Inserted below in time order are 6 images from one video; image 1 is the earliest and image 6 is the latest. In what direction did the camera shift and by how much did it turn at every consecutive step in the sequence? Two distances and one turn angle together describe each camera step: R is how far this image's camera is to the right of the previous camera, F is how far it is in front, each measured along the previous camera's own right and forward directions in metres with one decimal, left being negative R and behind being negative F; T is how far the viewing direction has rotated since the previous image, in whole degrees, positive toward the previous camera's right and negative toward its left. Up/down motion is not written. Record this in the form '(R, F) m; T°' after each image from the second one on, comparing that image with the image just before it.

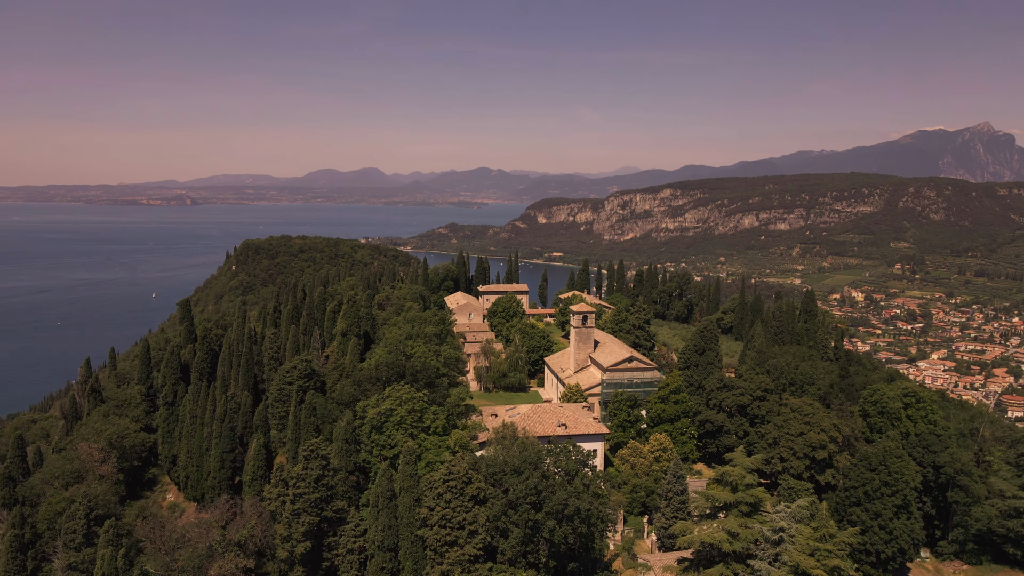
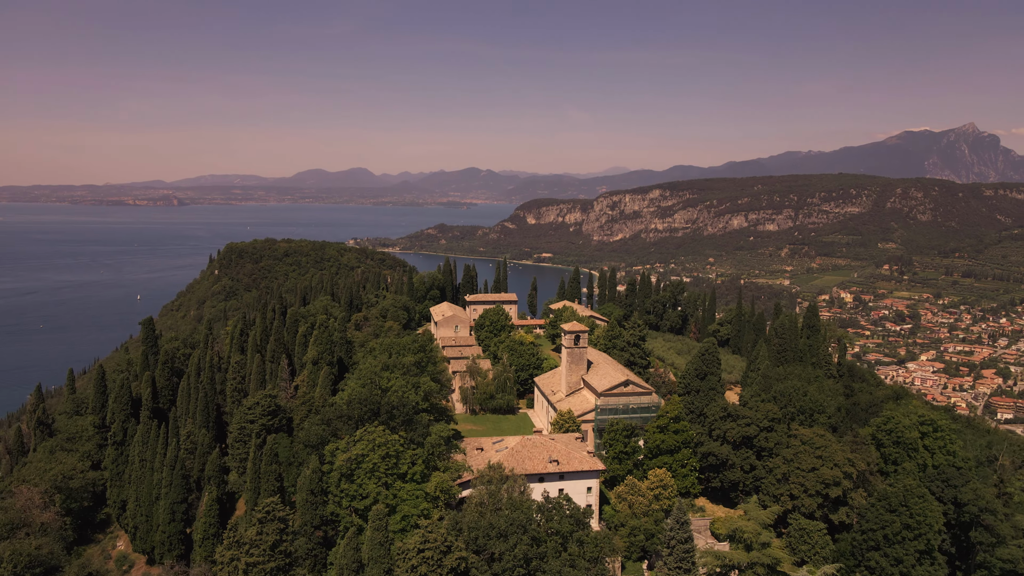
(0.0, +0.9) m; +1°
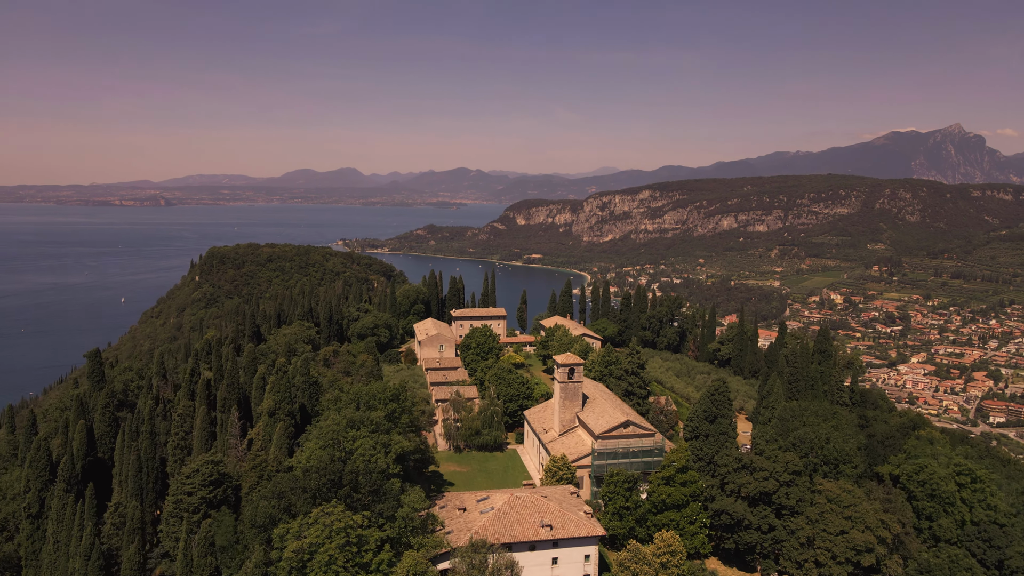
(0.0, +1.2) m; +1°
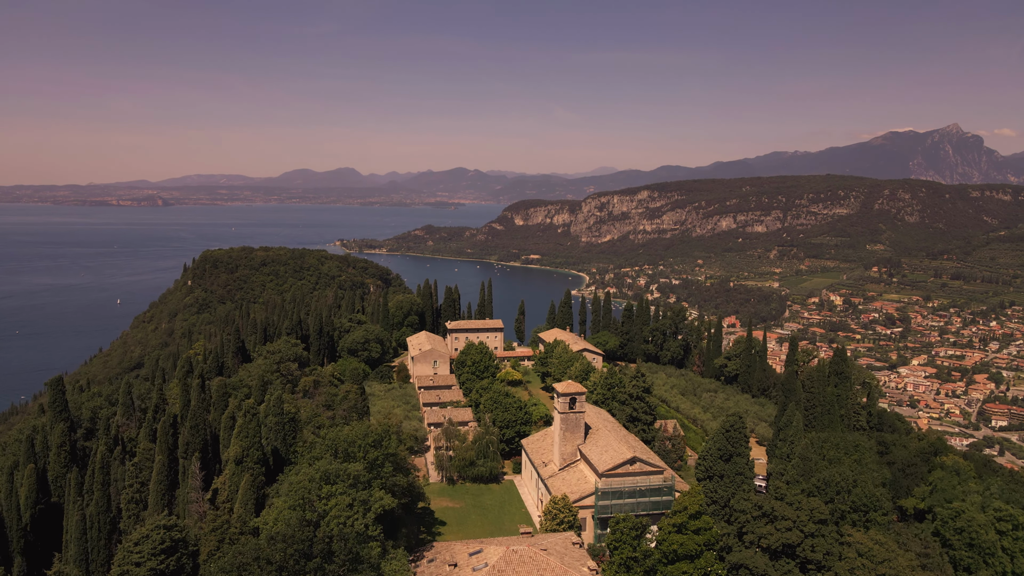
(0.0, +0.9) m; 0°
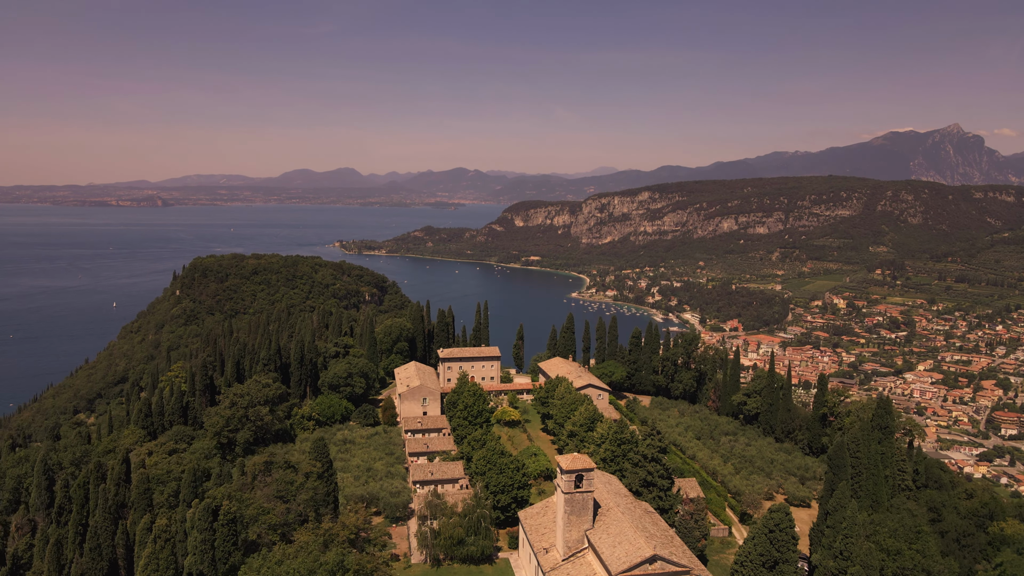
(+0.1, +1.7) m; 0°
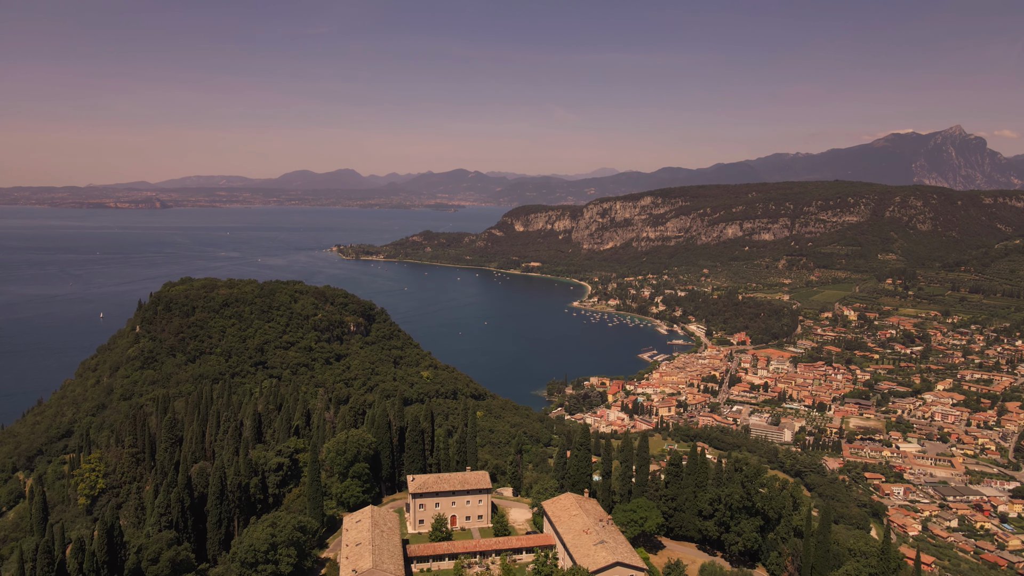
(+0.1, +5.2) m; 0°
